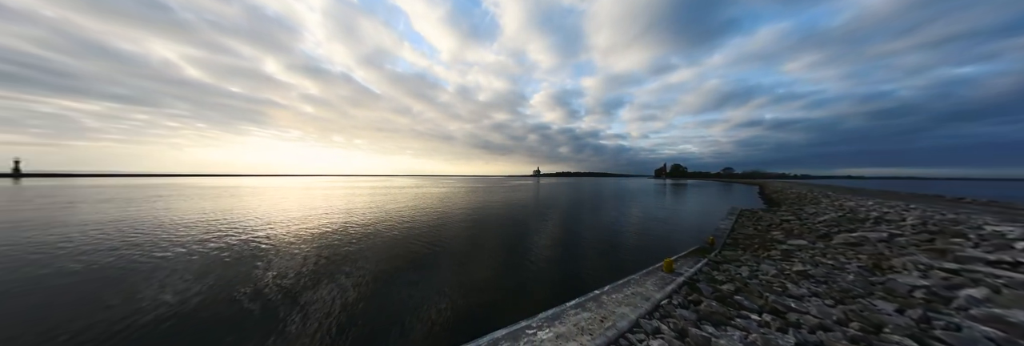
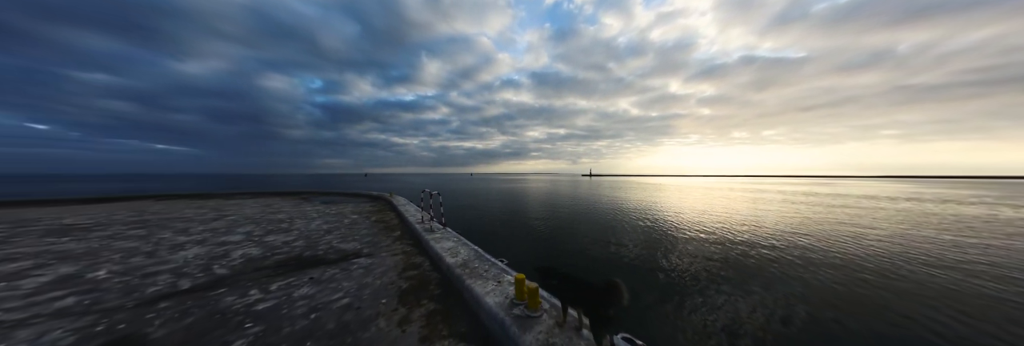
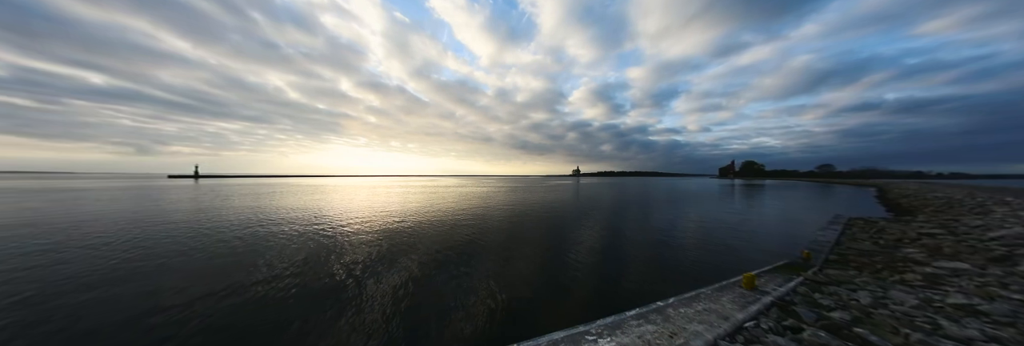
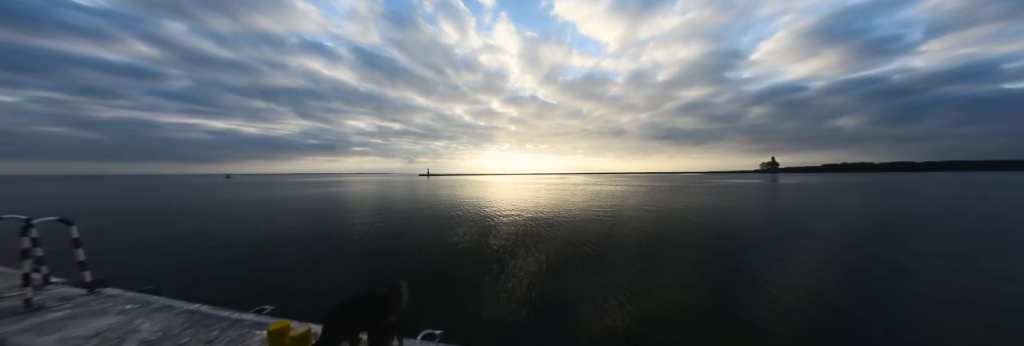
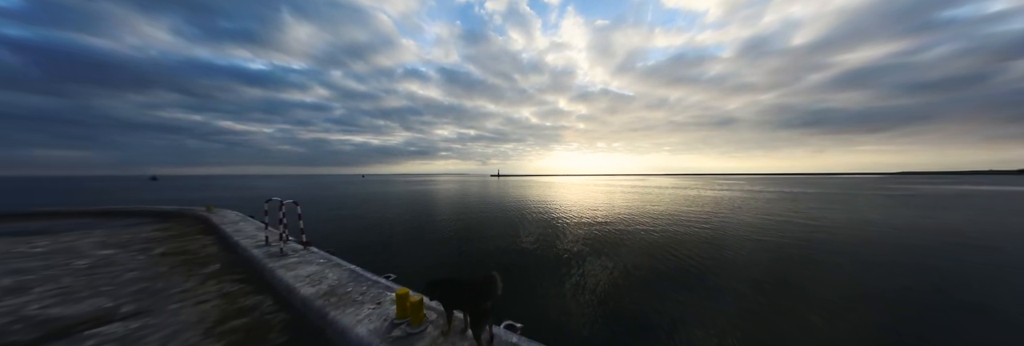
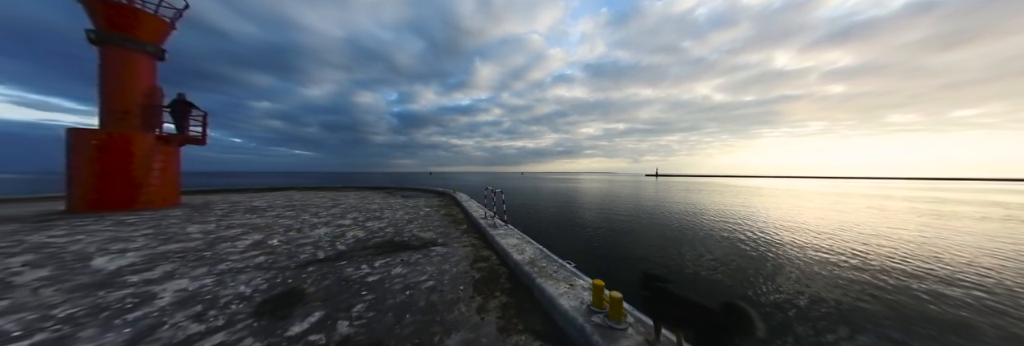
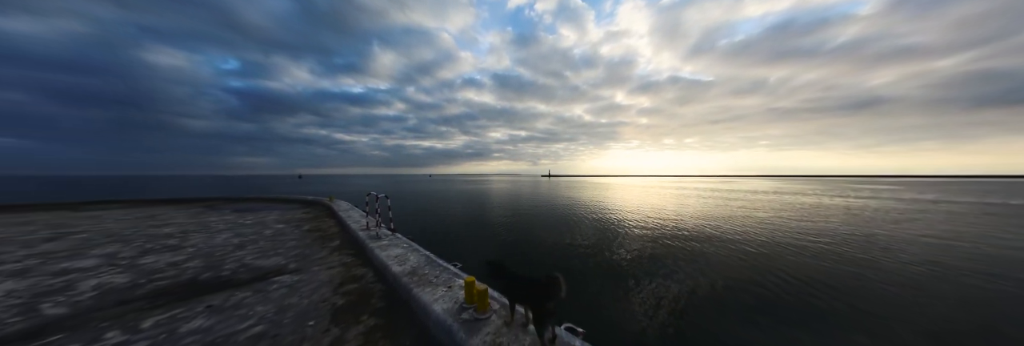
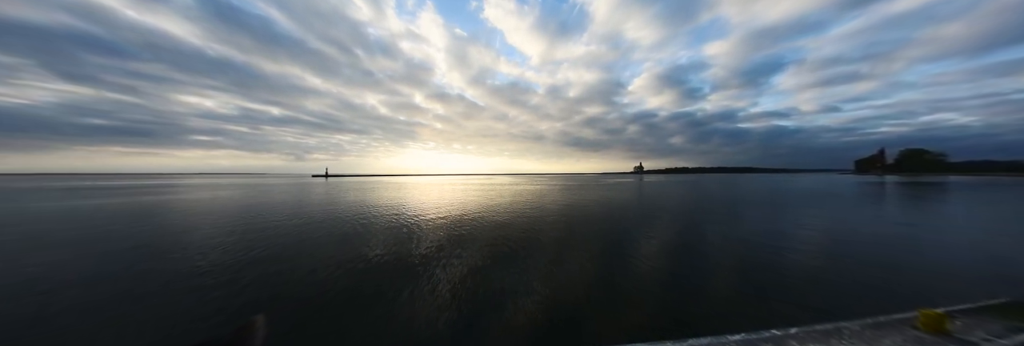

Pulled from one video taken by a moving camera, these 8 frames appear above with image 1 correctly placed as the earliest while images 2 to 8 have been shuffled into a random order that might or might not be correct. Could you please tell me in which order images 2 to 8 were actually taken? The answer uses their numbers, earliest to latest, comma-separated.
3, 8, 4, 5, 7, 2, 6
